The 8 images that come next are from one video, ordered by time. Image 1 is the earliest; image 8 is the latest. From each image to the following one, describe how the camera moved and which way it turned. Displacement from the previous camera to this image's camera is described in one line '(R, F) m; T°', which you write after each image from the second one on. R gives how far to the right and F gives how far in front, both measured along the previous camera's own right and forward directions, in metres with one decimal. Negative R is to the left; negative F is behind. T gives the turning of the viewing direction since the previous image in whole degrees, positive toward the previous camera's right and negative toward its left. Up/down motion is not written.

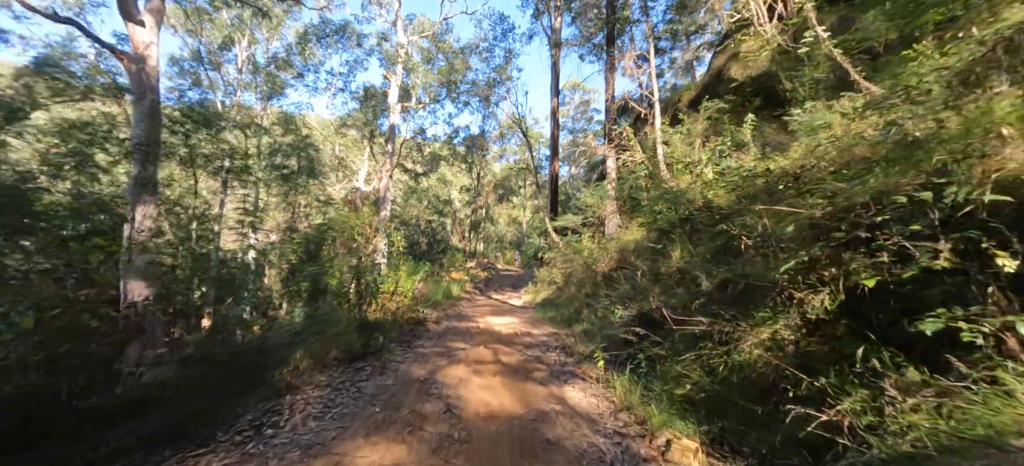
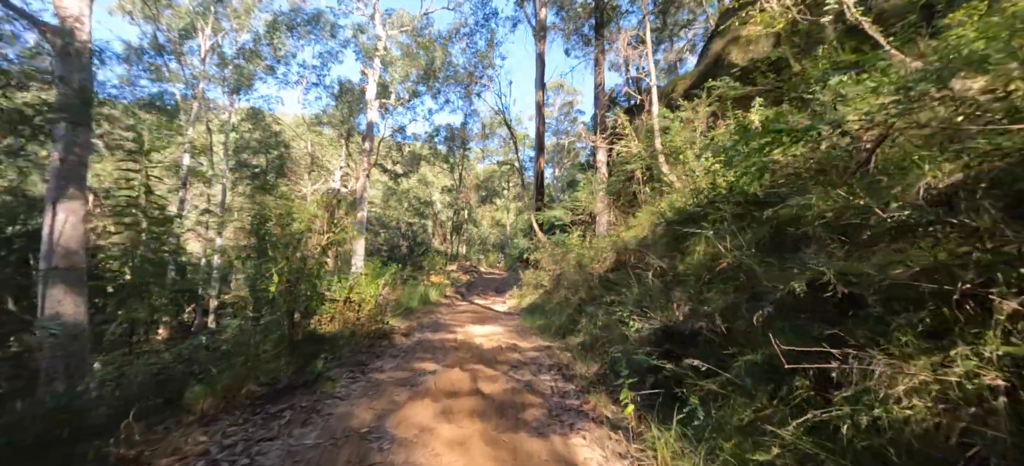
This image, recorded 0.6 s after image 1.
(0.0, +1.2) m; +2°
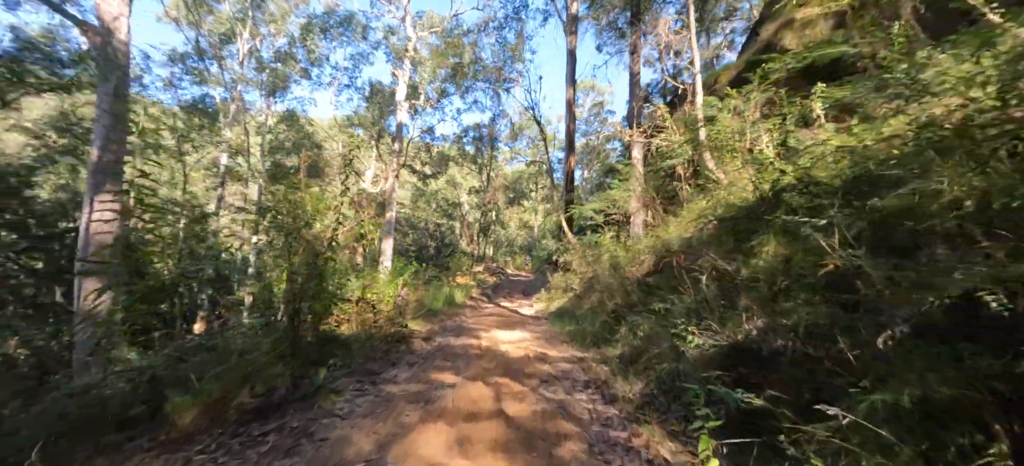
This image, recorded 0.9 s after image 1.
(0.0, +0.6) m; -4°
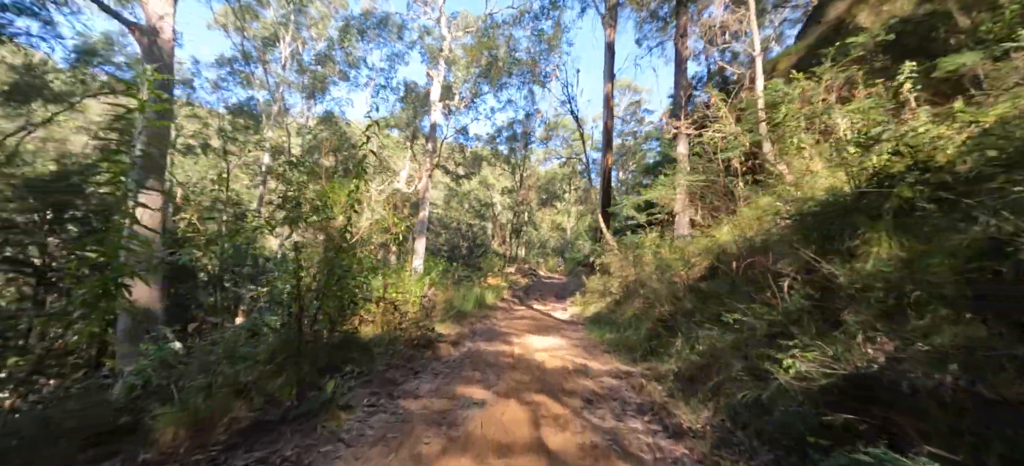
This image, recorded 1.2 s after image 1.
(-0.1, +0.6) m; -4°
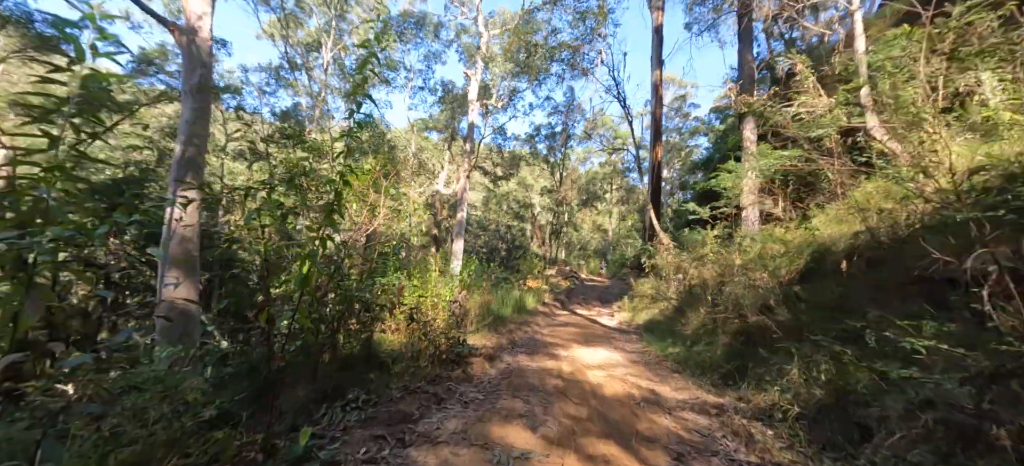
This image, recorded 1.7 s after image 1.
(-0.1, +1.0) m; -5°
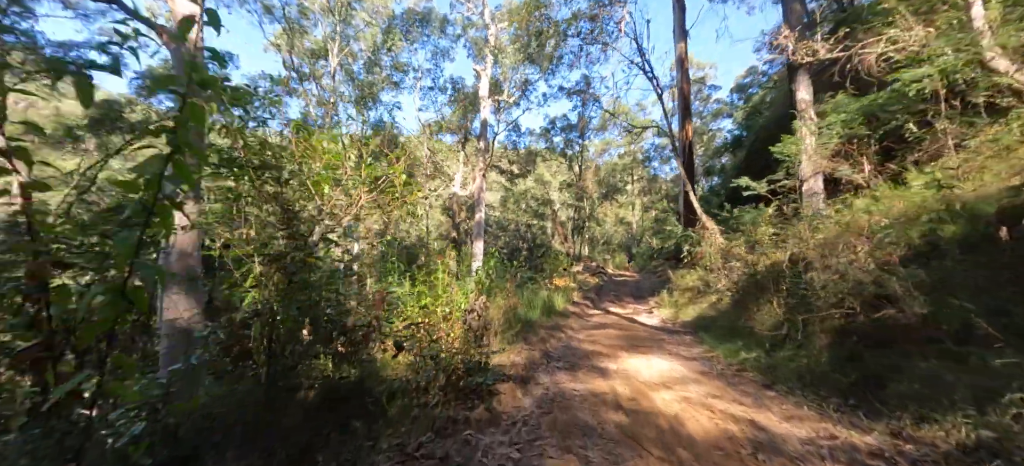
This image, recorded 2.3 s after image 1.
(-0.1, +1.2) m; -3°
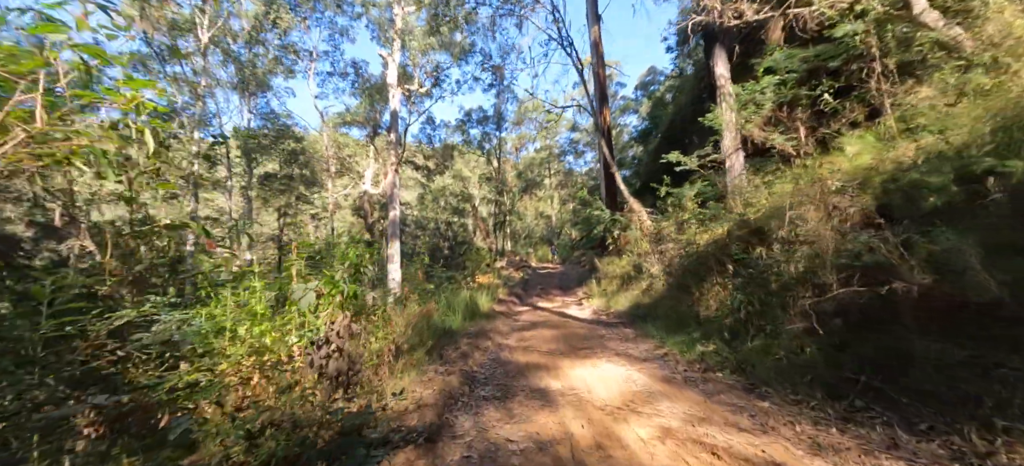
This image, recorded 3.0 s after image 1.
(+0.2, +1.2) m; +10°
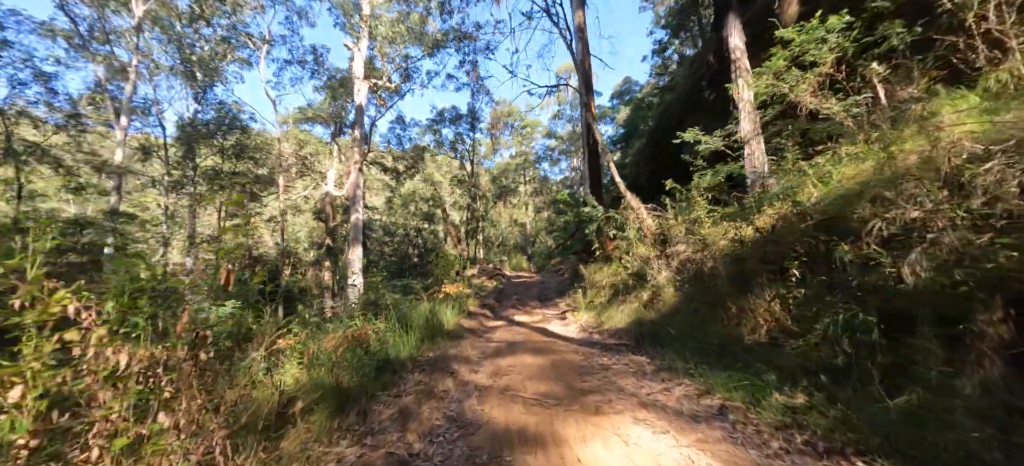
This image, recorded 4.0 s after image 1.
(0.0, +1.8) m; +4°
